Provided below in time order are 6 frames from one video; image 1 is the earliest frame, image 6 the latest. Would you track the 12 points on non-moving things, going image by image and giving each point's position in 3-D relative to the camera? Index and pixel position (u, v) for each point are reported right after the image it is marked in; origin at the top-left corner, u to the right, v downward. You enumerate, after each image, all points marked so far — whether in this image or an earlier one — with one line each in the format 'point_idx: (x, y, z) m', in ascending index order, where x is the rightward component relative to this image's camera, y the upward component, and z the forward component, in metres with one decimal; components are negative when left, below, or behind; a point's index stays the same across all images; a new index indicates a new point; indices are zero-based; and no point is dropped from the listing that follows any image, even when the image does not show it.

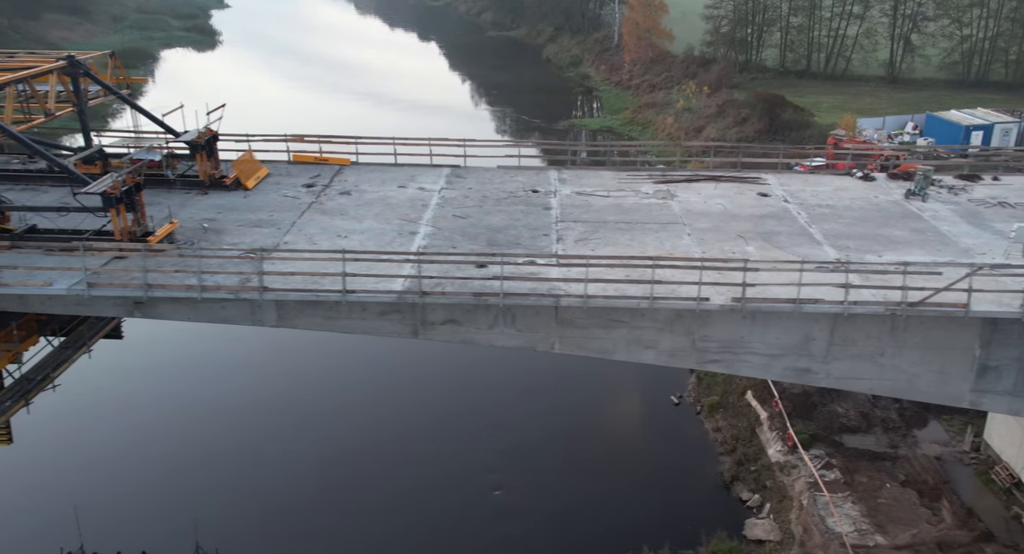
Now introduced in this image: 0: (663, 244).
0: (+3.3, +0.7, +19.9) m
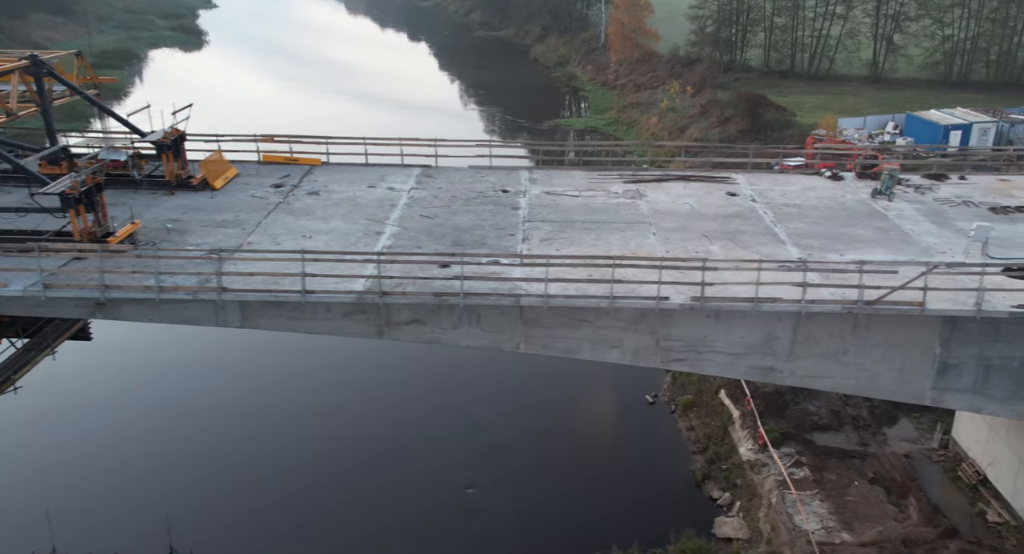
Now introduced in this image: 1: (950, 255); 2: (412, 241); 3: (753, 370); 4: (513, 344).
0: (+2.6, +0.7, +19.9) m
1: (+9.3, +0.5, +19.0) m
2: (-2.3, +0.8, +19.7) m
3: (+5.1, -1.9, +18.8) m
4: (+0.1, -1.4, +18.7) m
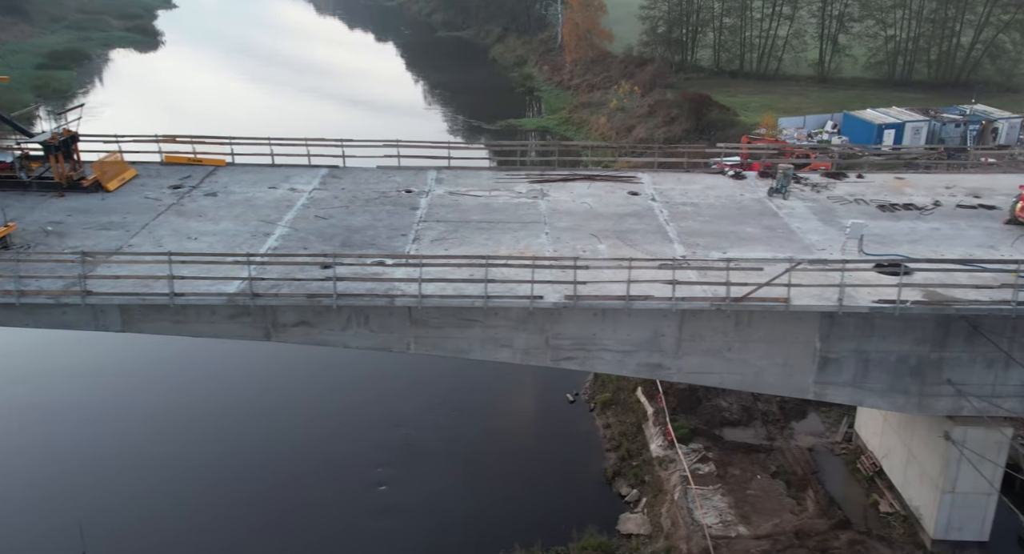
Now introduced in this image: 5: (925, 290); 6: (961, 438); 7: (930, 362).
0: (+0.1, +0.8, +20.0) m
1: (+6.9, +0.5, +19.4) m
2: (-4.7, +0.8, +19.6) m
3: (+2.8, -1.9, +19.0) m
4: (-2.3, -1.4, +18.7) m
5: (+8.3, -0.2, +18.1) m
6: (+10.0, -3.6, +19.8) m
7: (+8.8, -1.8, +18.6) m
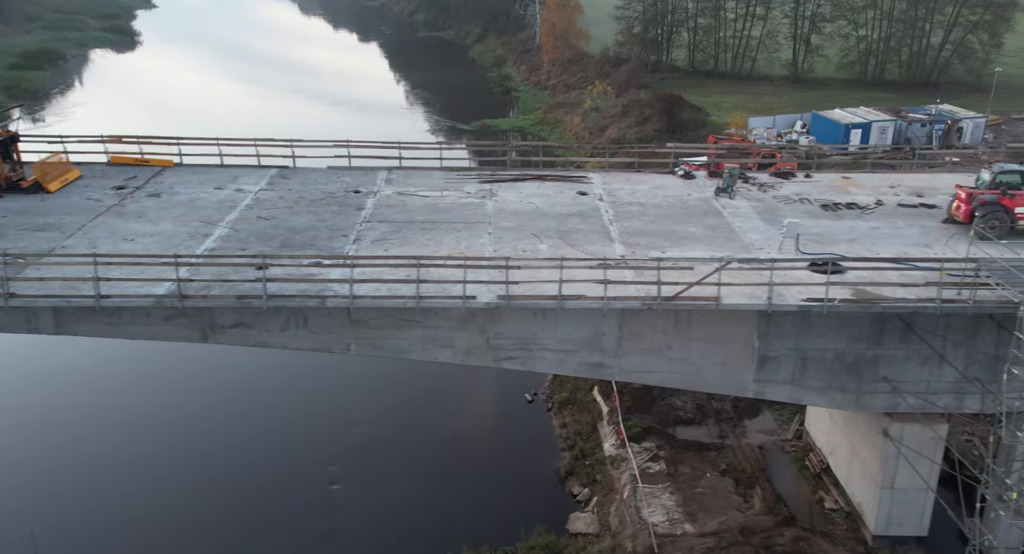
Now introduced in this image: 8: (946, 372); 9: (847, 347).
0: (-1.2, +0.8, +20.0) m
1: (+5.6, +0.6, +19.6) m
2: (-6.0, +0.7, +19.5) m
3: (+1.5, -1.9, +19.1) m
4: (-3.5, -1.4, +18.6) m
5: (+7.0, -0.2, +18.2) m
6: (+8.7, -3.5, +20.0) m
7: (+7.5, -1.7, +18.8) m
8: (+9.2, -2.0, +18.9) m
9: (+7.0, -1.5, +18.7) m
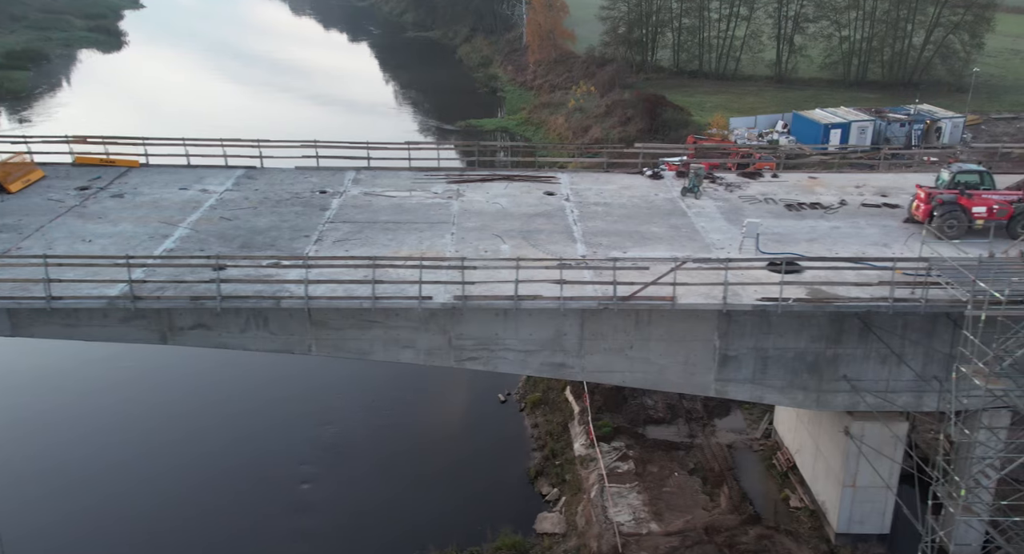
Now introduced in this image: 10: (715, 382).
0: (-2.0, +0.7, +20.0) m
1: (+4.8, +0.6, +19.6) m
2: (-6.8, +0.7, +19.4) m
3: (+0.7, -1.9, +19.1) m
4: (-4.3, -1.4, +18.5) m
5: (+6.2, -0.2, +18.3) m
6: (+7.8, -3.5, +20.1) m
7: (+6.7, -1.7, +18.9) m
8: (+8.3, -2.0, +19.0) m
9: (+6.2, -1.5, +18.8) m
10: (+4.4, -2.3, +19.2) m
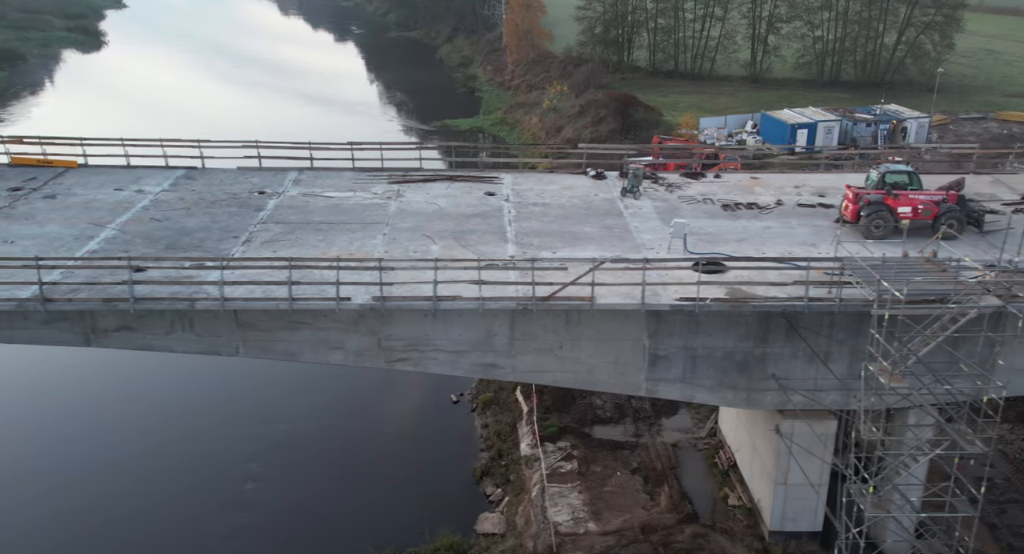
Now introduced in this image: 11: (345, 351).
0: (-3.6, +0.7, +19.9) m
1: (+3.2, +0.6, +19.7) m
2: (-8.4, +0.7, +19.2) m
3: (-0.8, -1.9, +19.1) m
4: (-5.9, -1.5, +18.4) m
5: (+4.7, -0.2, +18.4) m
6: (+6.3, -3.5, +20.2) m
7: (+5.2, -1.7, +19.0) m
8: (+6.8, -2.0, +19.1) m
9: (+4.7, -1.4, +18.9) m
10: (+2.9, -2.3, +19.3) m
11: (-3.6, -1.6, +18.8) m
